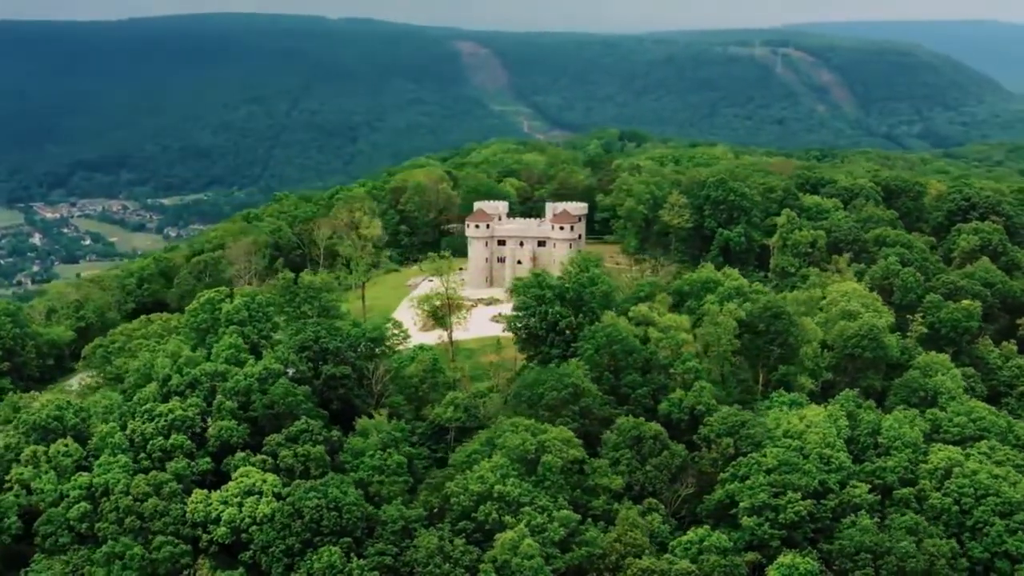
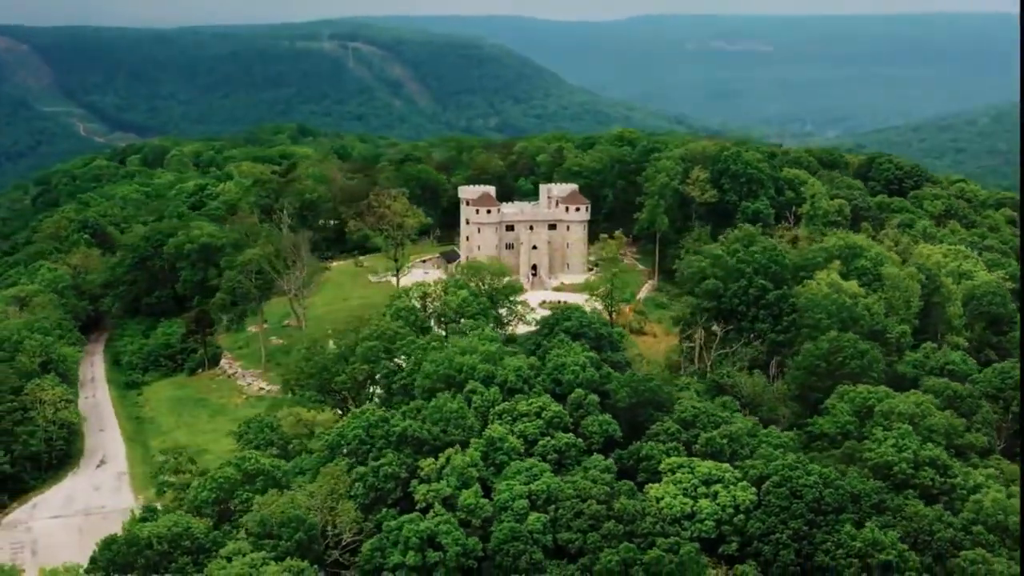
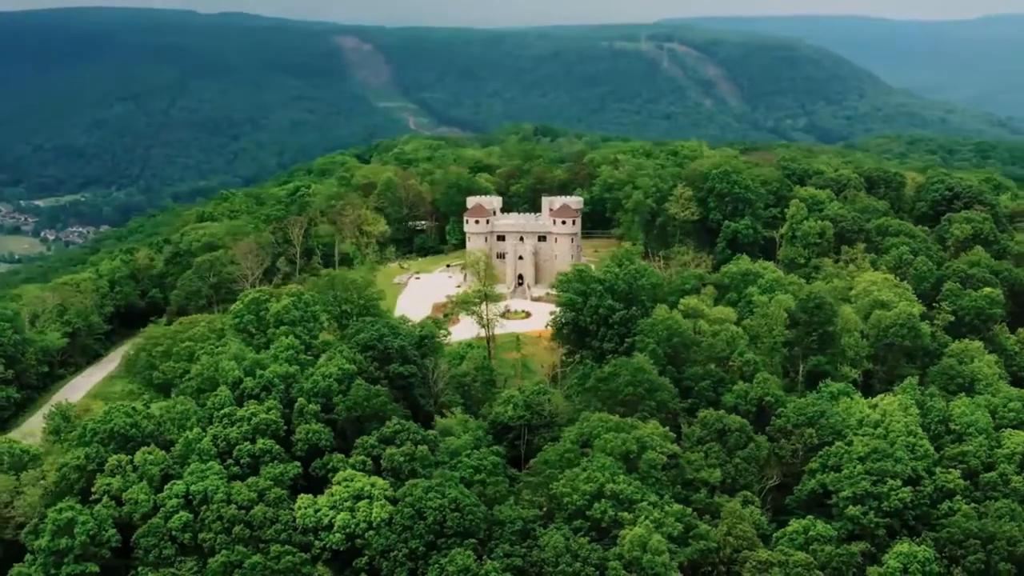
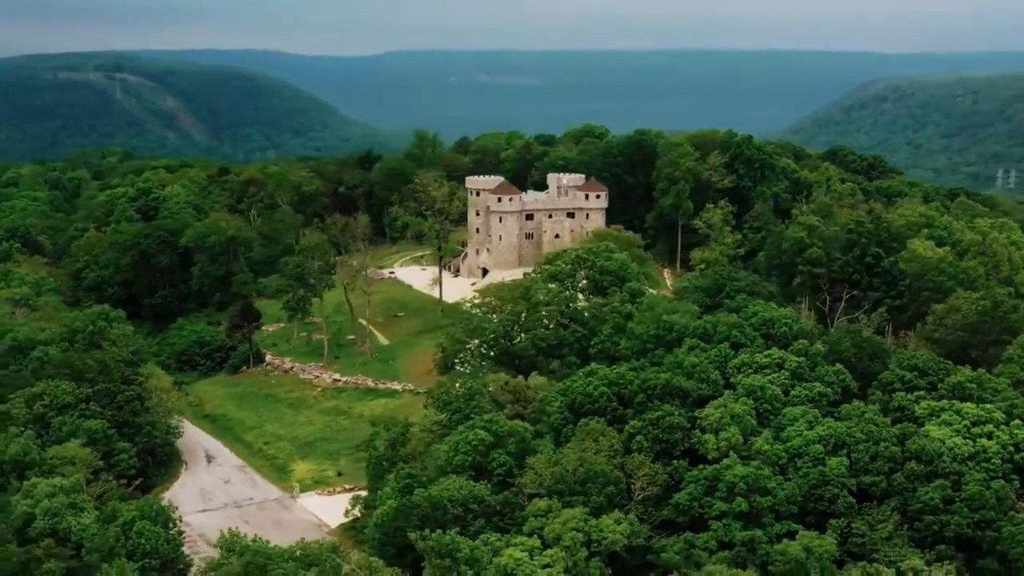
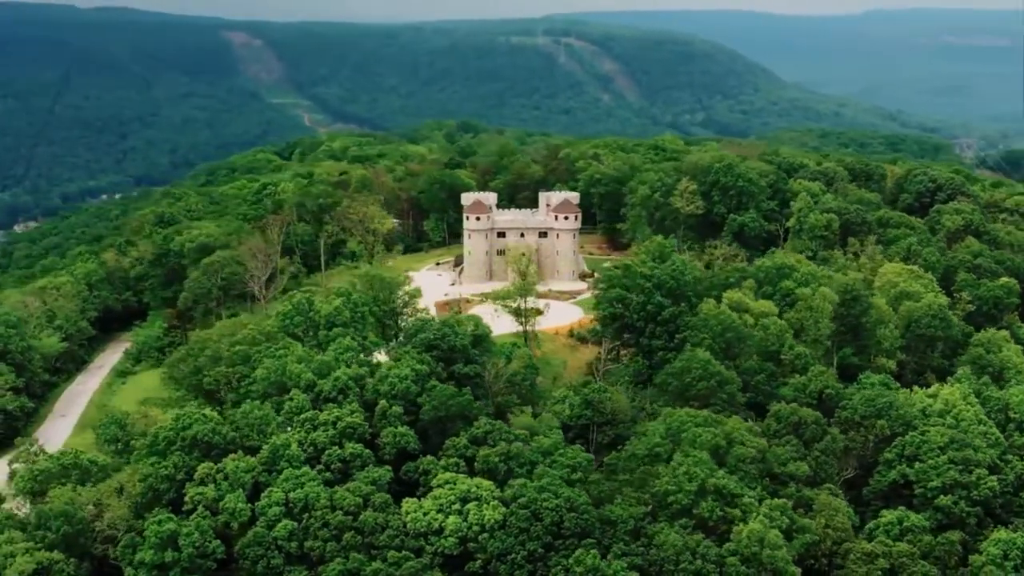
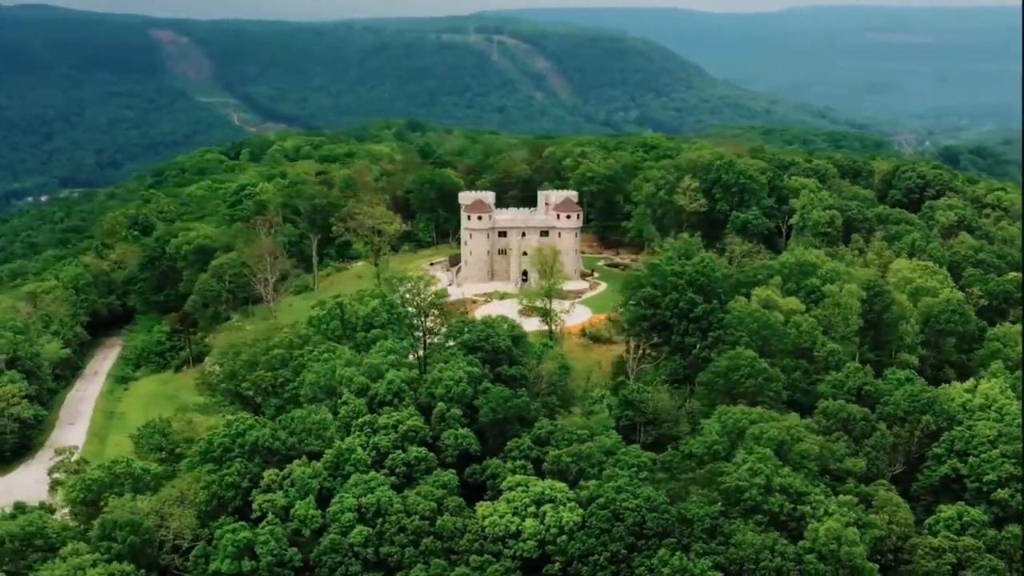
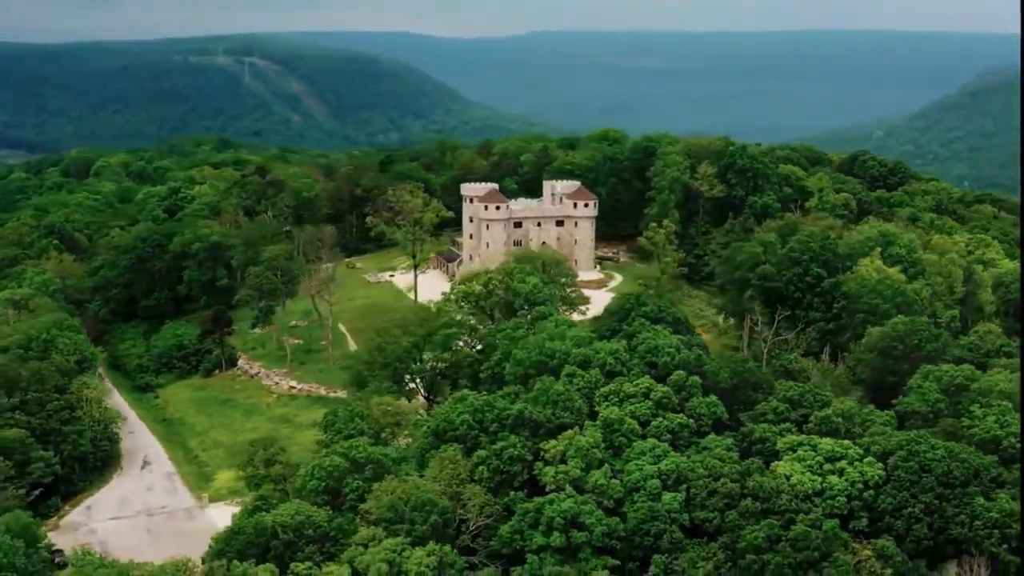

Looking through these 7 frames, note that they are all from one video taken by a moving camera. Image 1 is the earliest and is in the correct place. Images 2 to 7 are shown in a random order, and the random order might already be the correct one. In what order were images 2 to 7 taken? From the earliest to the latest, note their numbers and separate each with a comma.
3, 5, 6, 2, 7, 4
